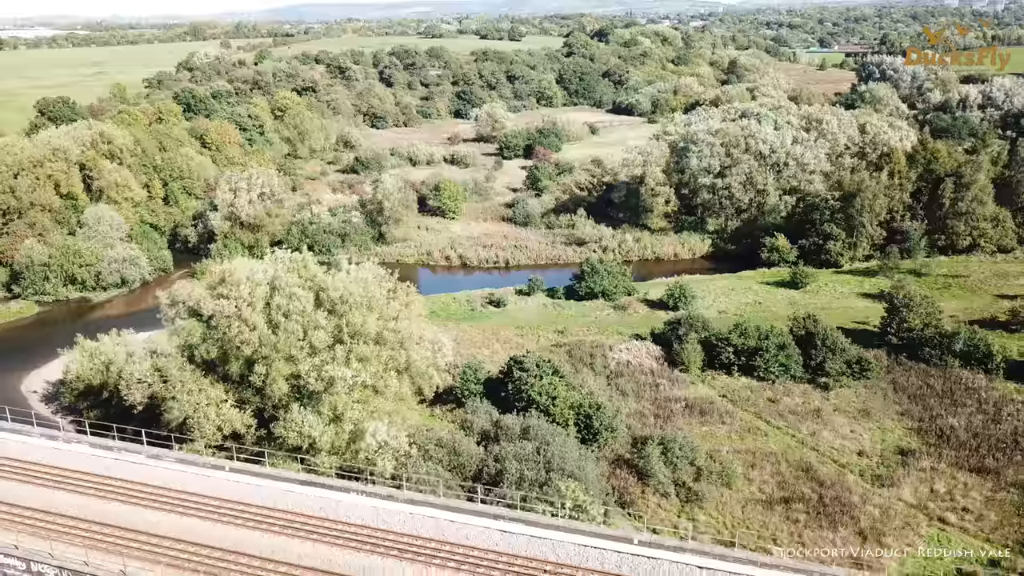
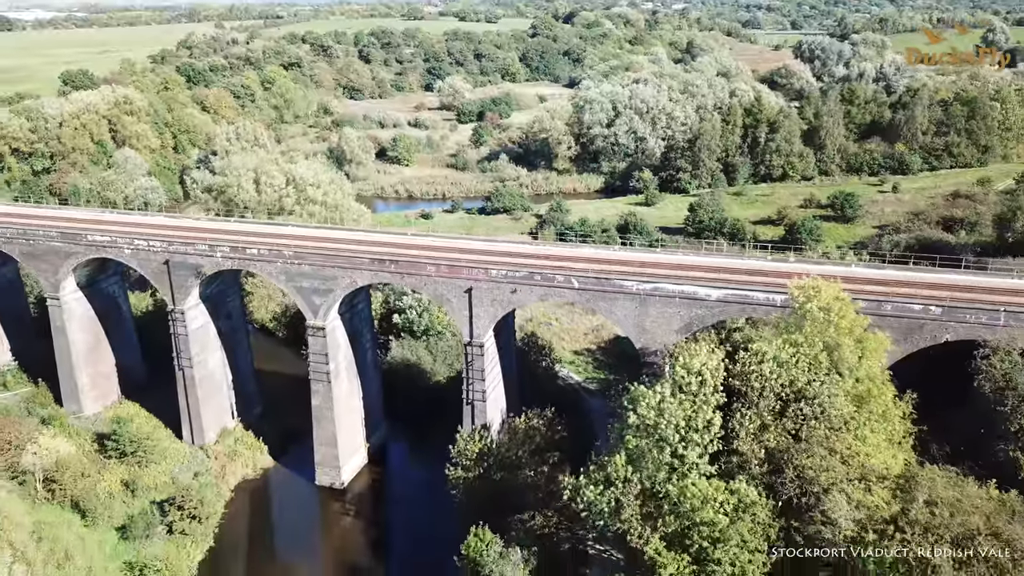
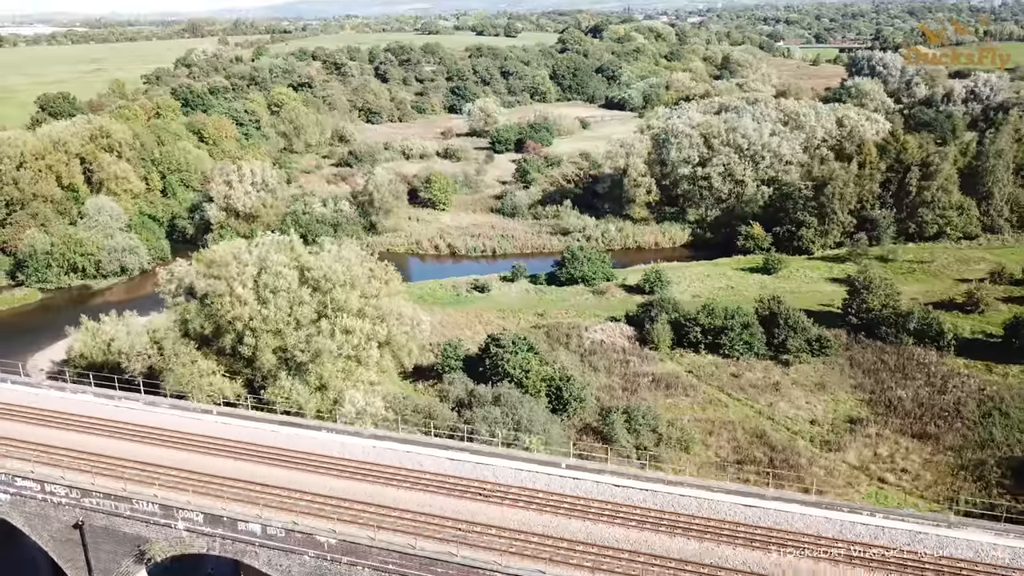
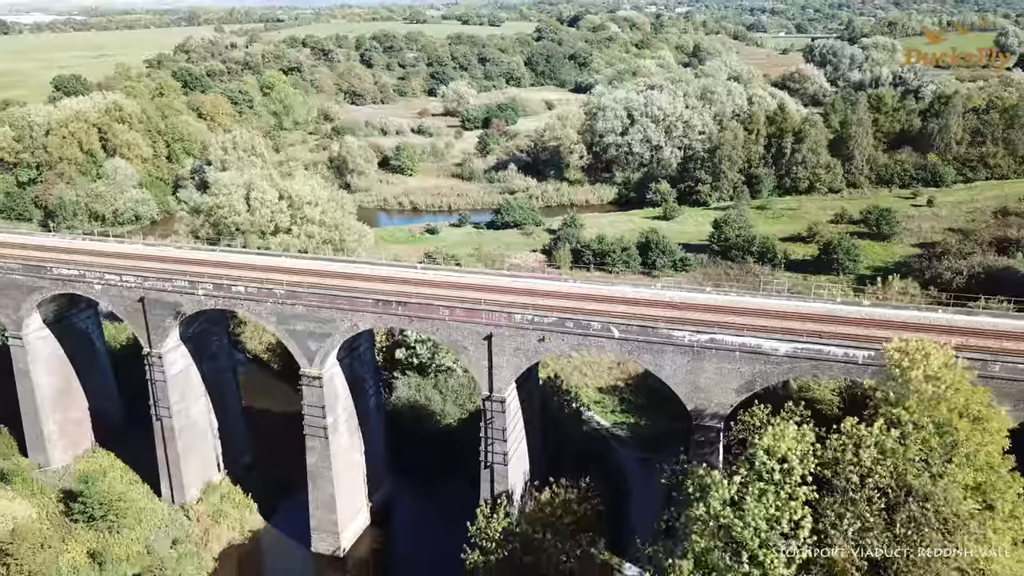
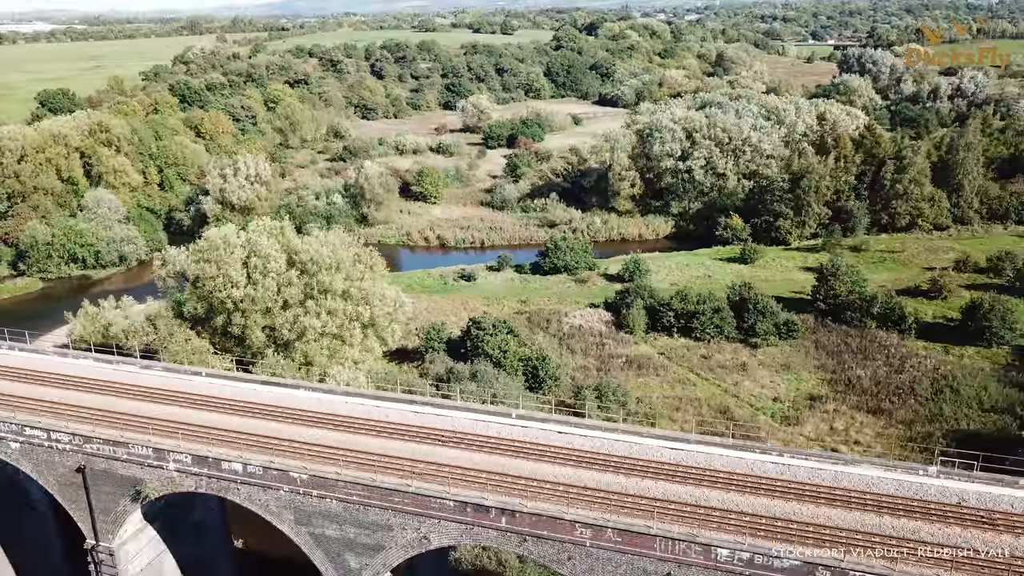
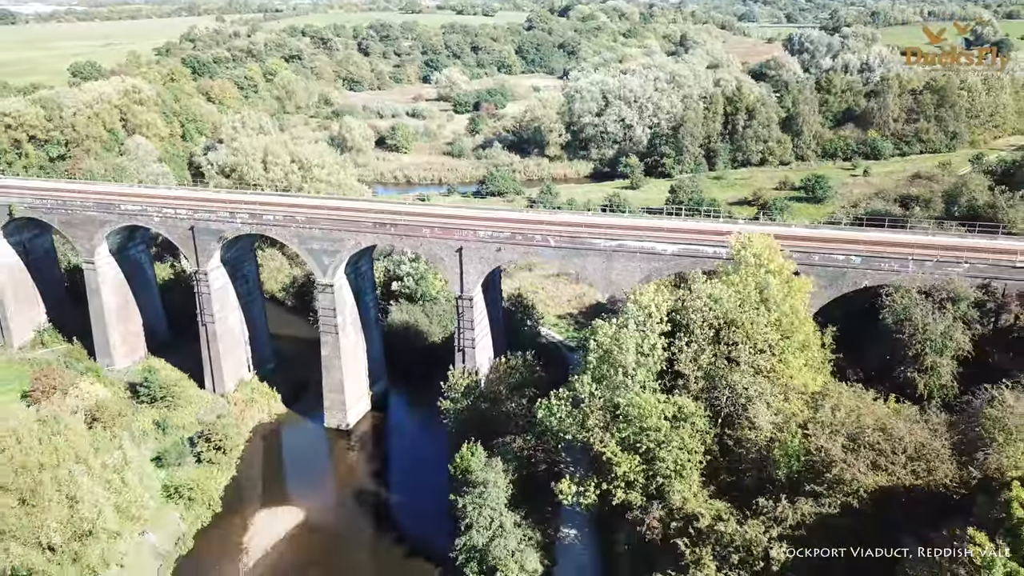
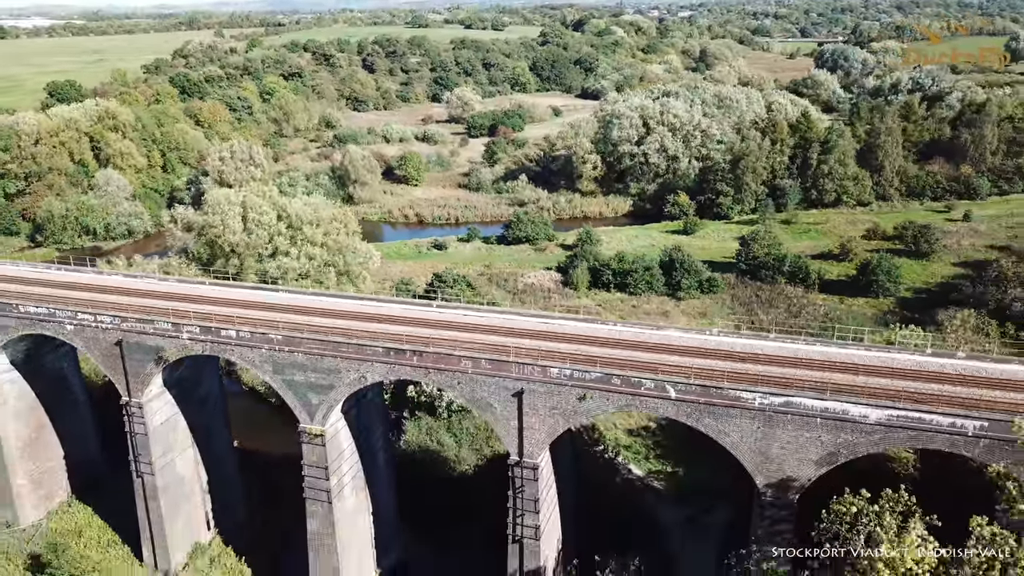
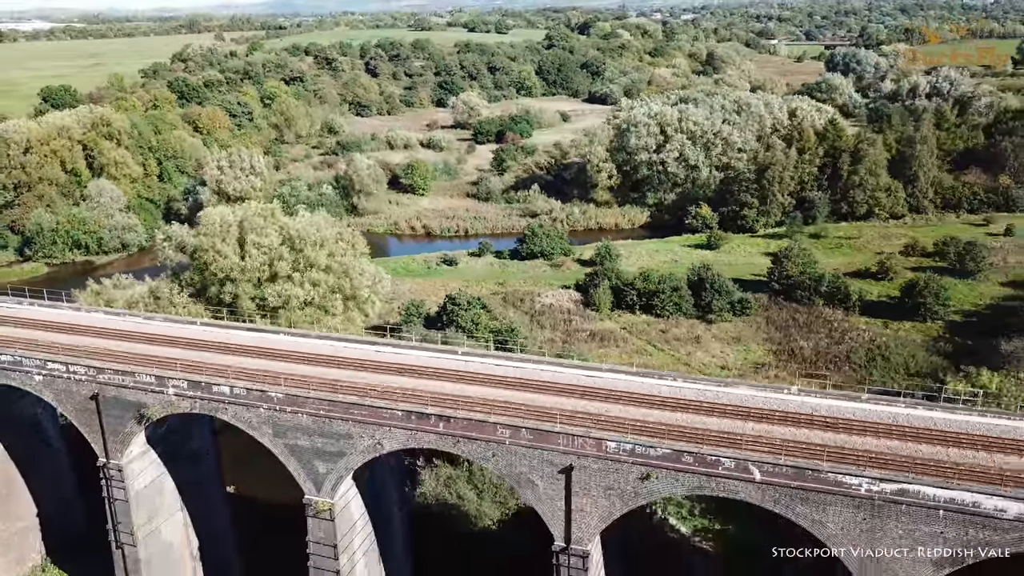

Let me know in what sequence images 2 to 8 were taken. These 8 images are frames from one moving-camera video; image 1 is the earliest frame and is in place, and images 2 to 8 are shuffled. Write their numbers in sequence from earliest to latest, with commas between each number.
3, 5, 8, 7, 4, 2, 6
